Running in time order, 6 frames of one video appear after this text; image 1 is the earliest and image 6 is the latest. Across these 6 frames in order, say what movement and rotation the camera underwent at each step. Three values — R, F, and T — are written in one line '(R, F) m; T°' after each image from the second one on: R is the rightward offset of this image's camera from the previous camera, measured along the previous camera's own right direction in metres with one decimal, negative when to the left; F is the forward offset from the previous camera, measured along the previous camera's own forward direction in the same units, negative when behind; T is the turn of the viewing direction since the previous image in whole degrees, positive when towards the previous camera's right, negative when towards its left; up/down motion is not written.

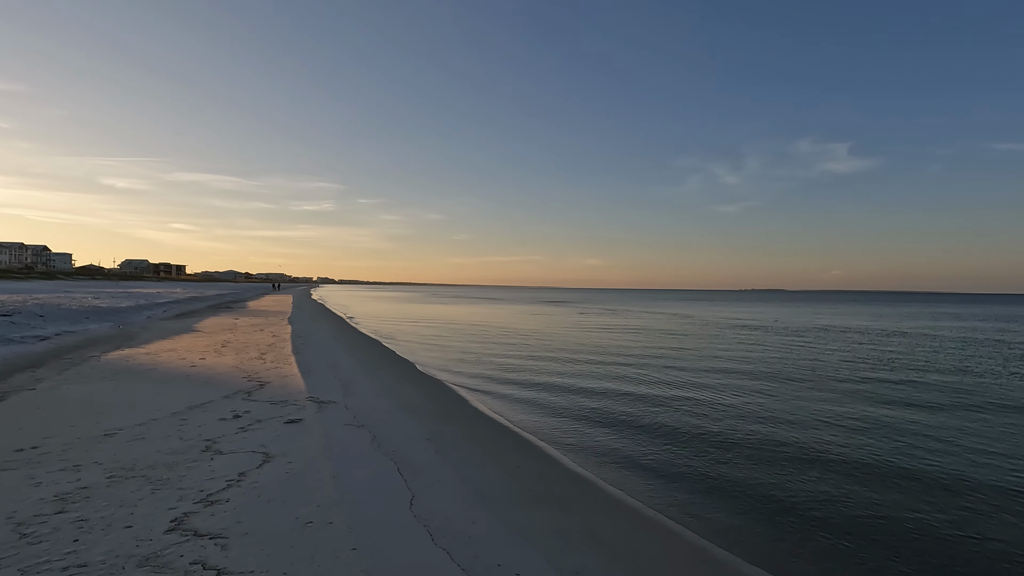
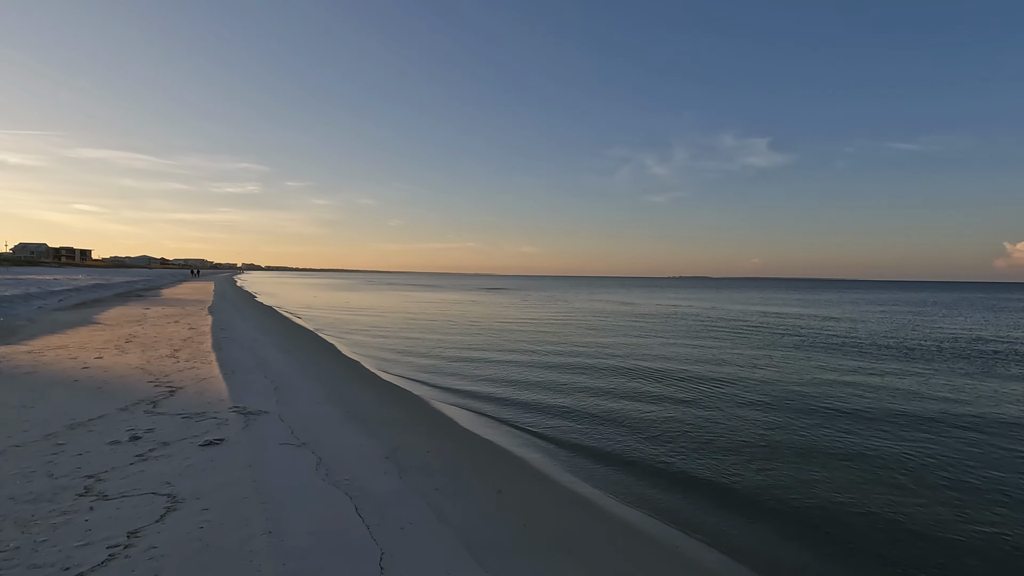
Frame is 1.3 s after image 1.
(-0.5, +1.4) m; +7°
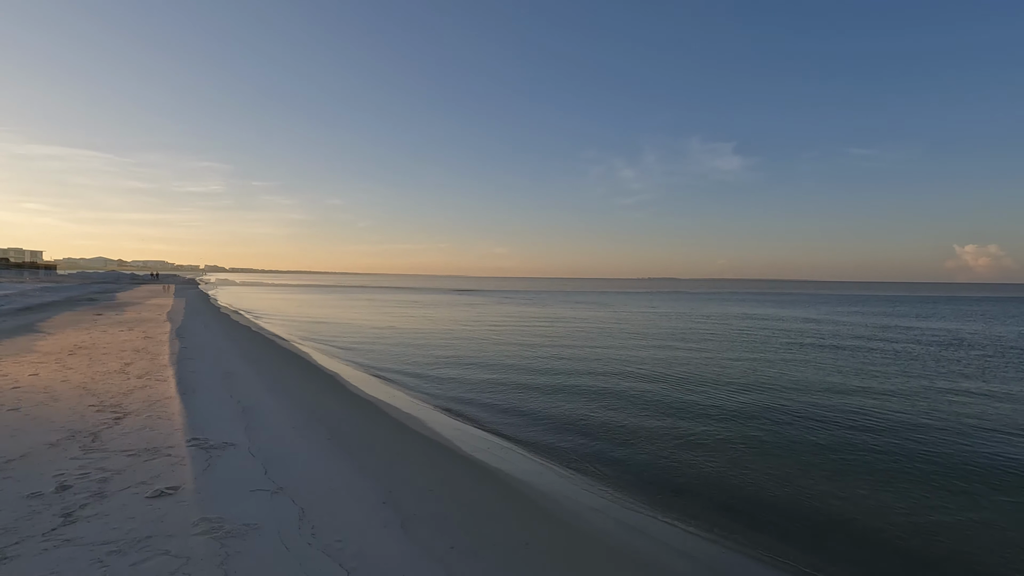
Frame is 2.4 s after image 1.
(-0.5, +1.1) m; +3°
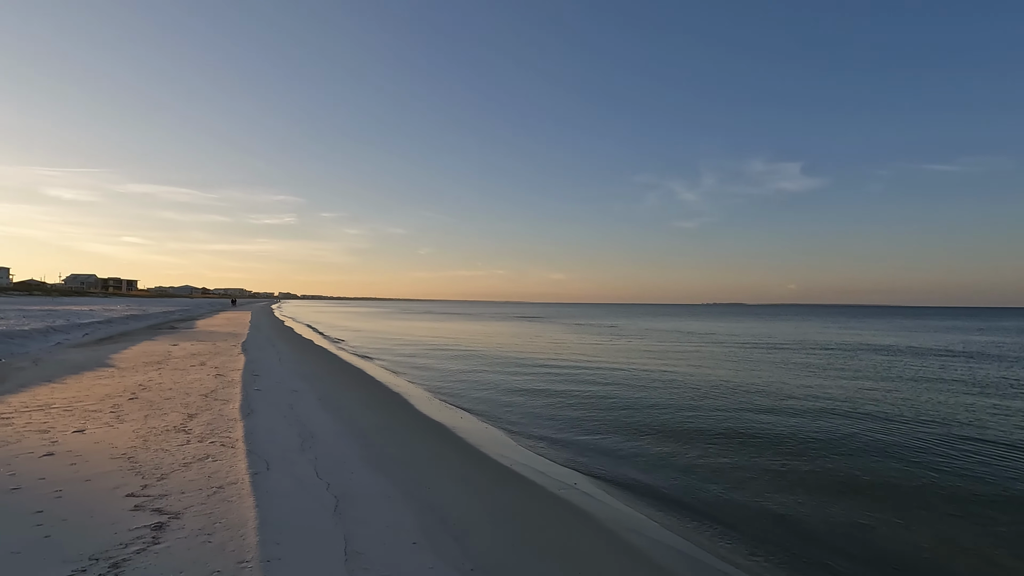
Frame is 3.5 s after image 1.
(-1.6, +2.7) m; -6°
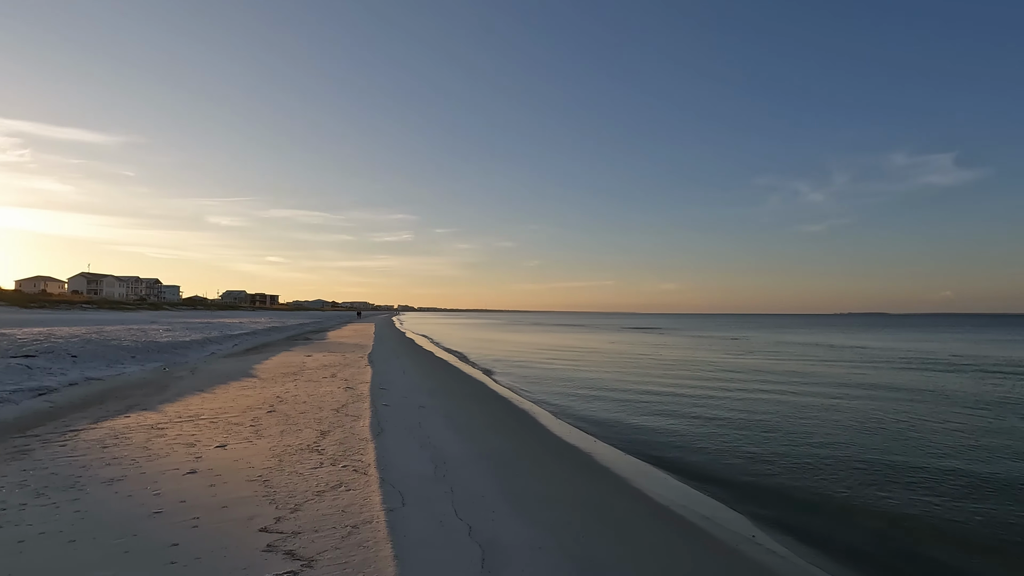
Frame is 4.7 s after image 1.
(-0.6, +1.0) m; -11°
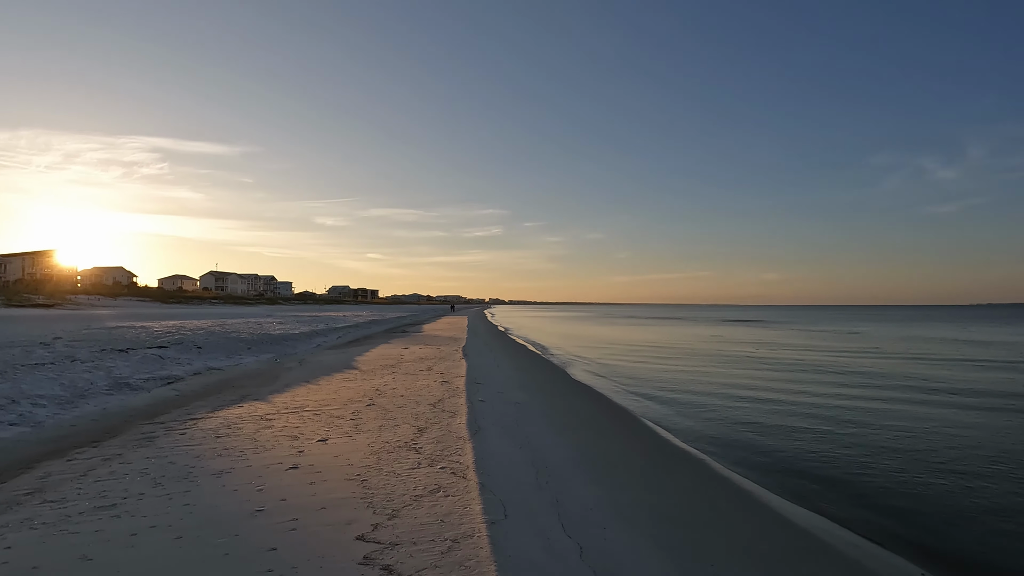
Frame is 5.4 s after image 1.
(-0.2, +0.6) m; -9°
